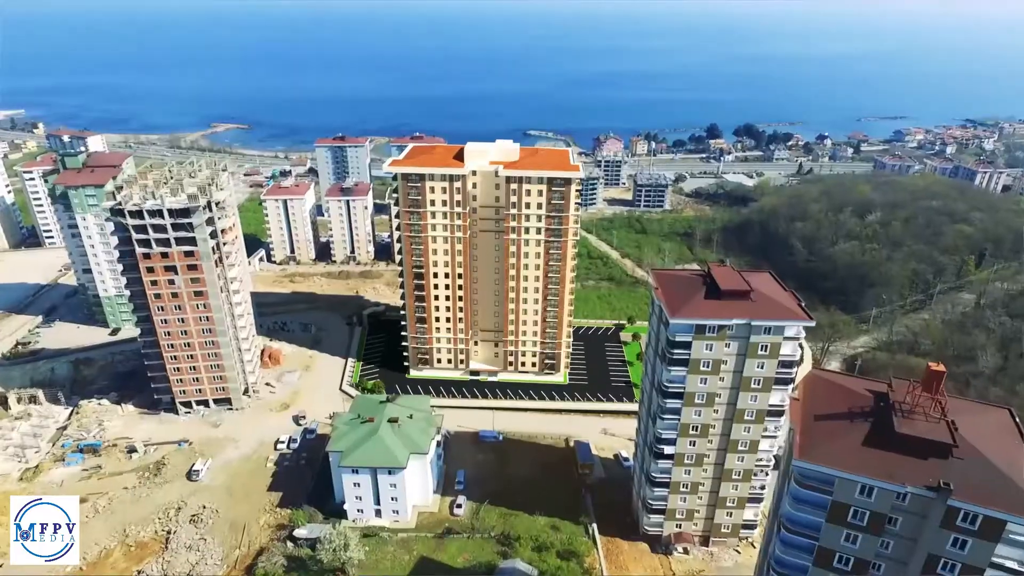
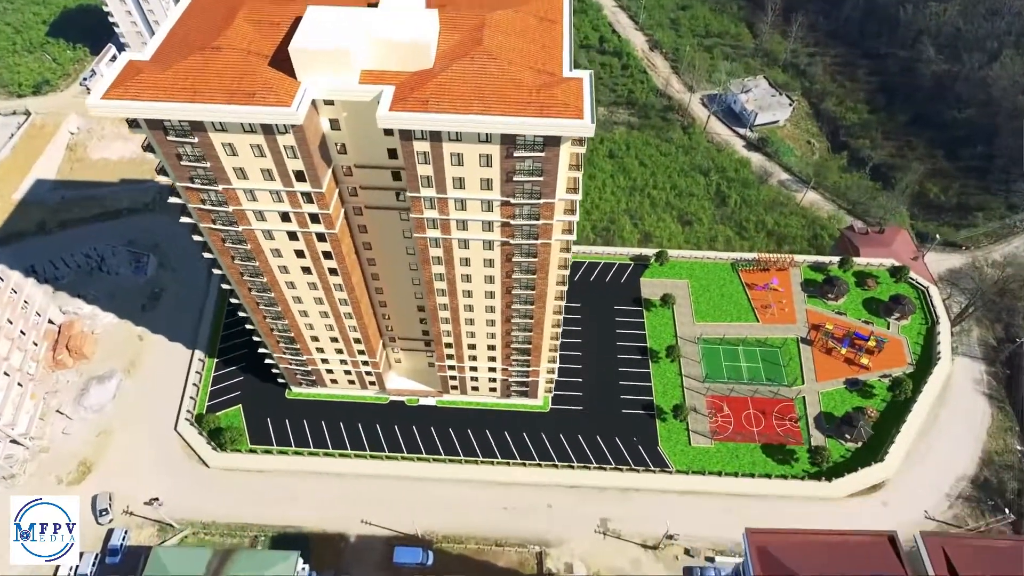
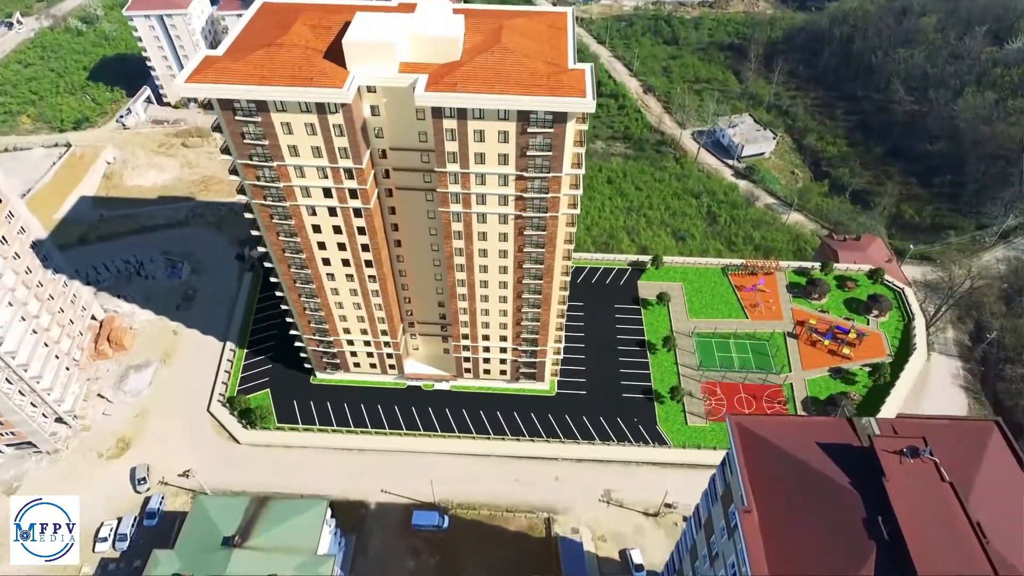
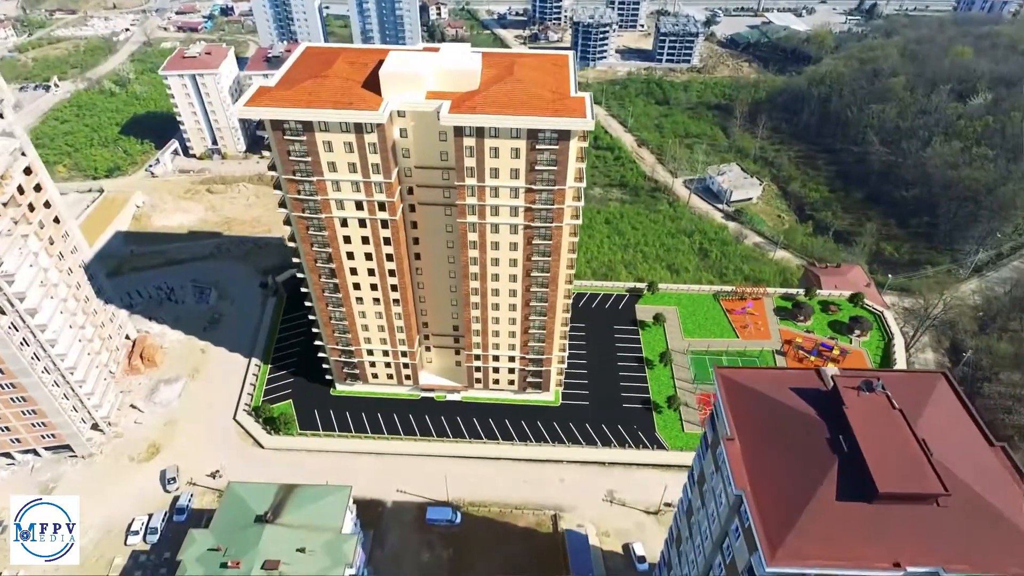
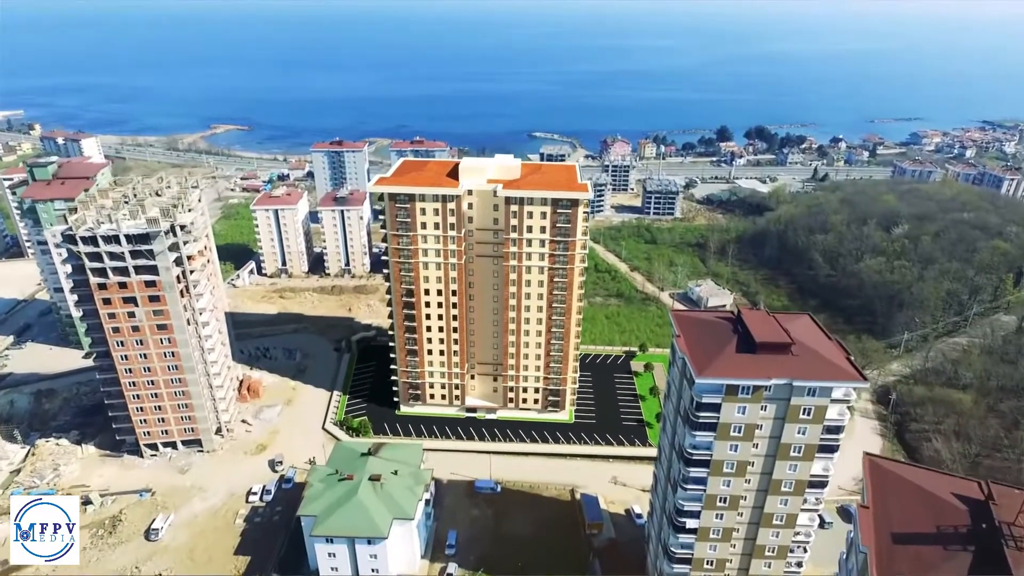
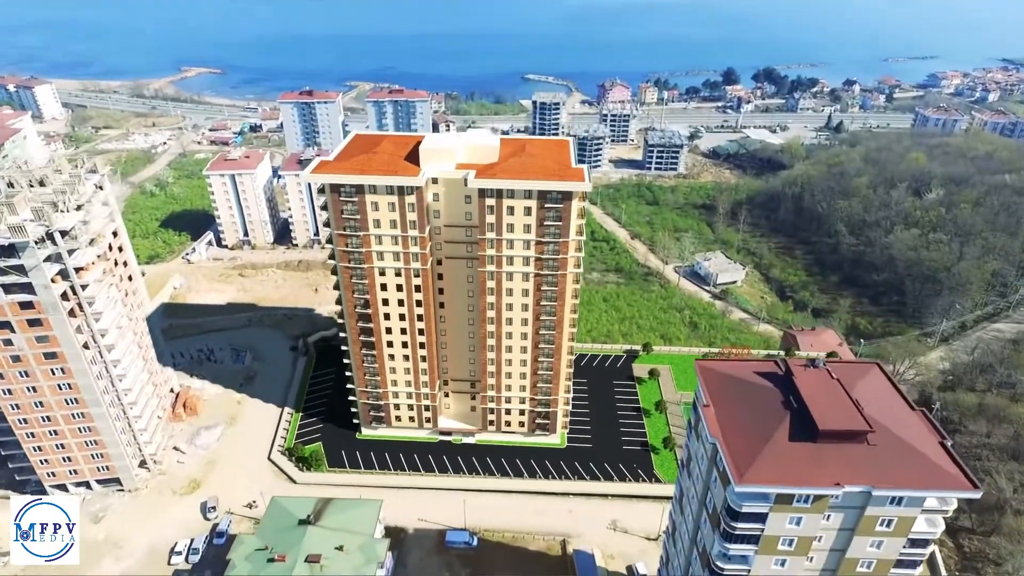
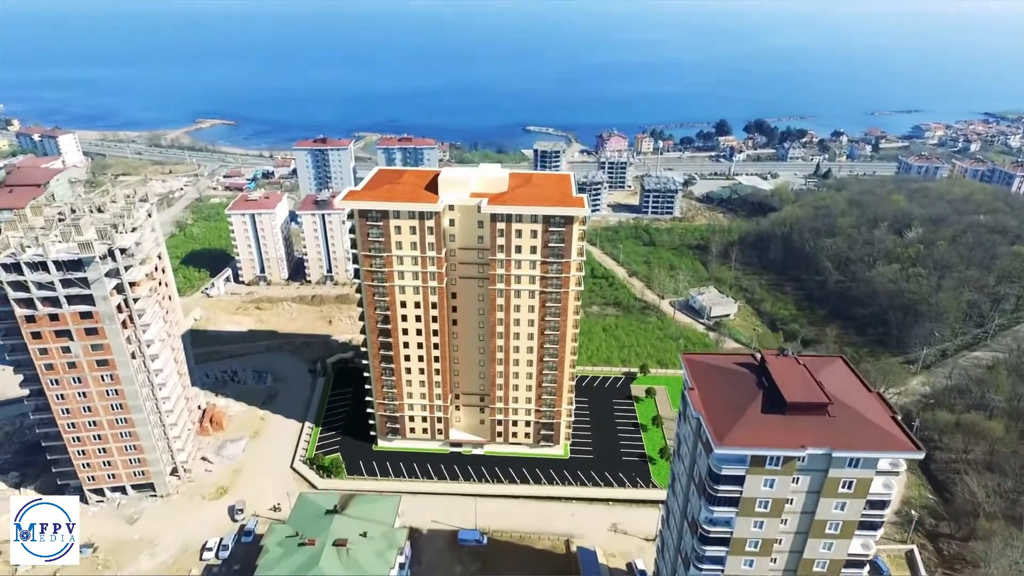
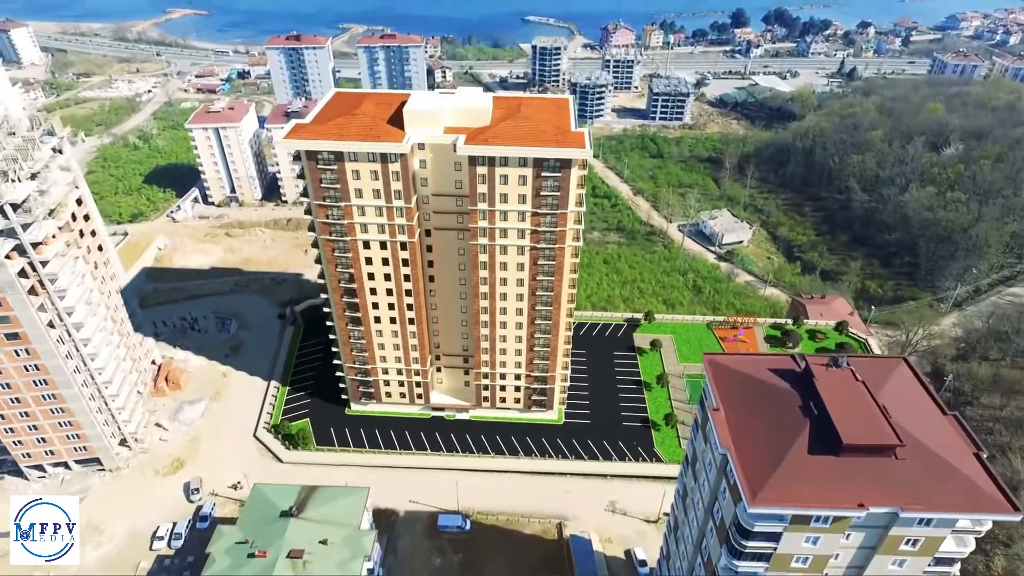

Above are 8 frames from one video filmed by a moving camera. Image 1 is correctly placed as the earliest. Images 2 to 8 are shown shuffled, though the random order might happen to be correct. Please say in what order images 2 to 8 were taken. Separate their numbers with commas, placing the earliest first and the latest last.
5, 7, 6, 8, 4, 3, 2
